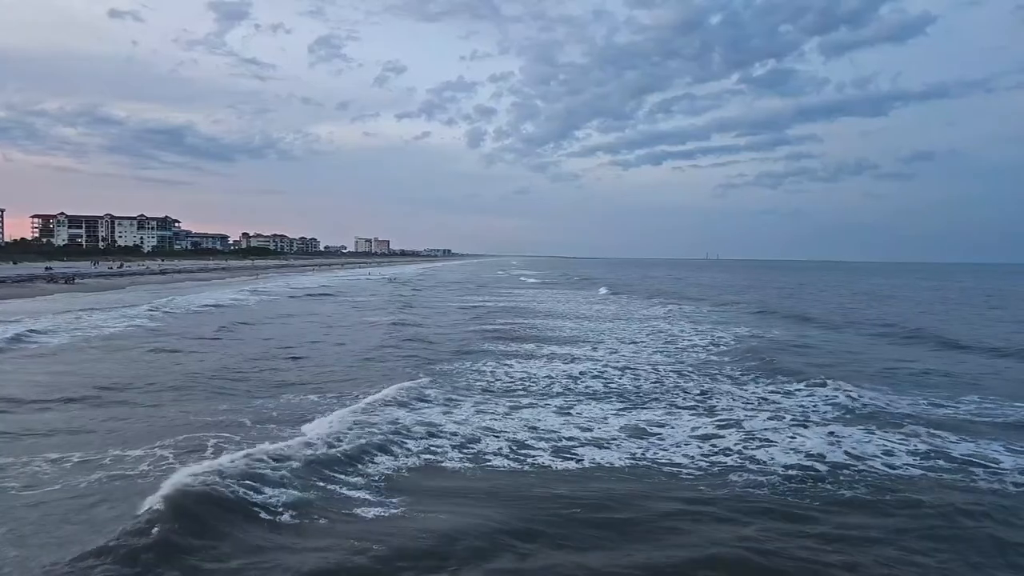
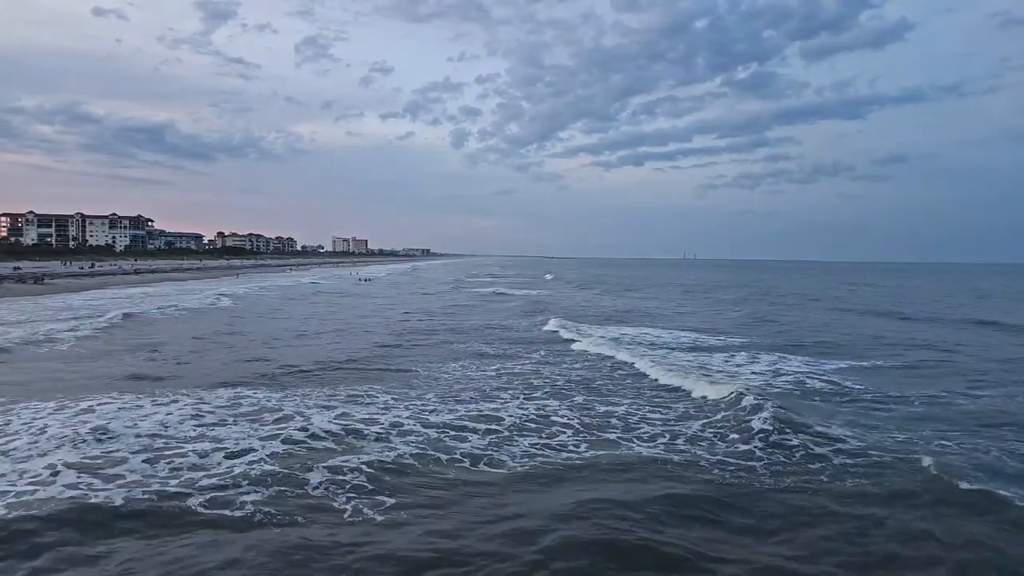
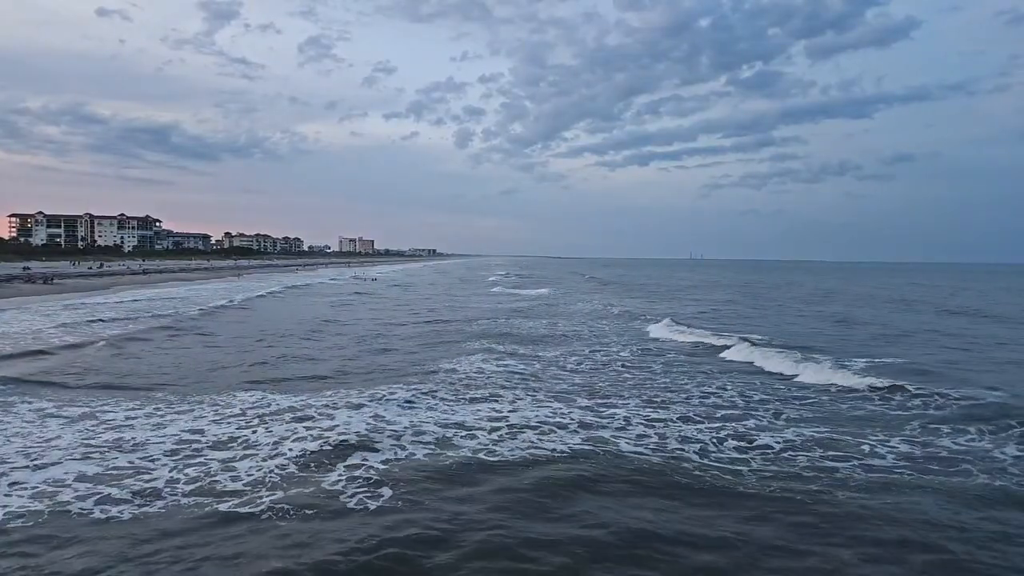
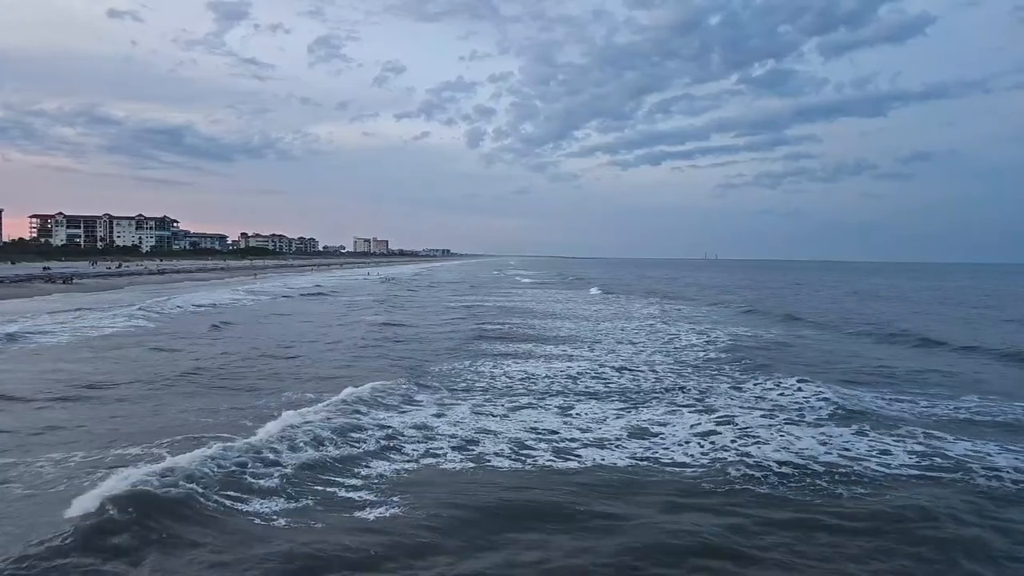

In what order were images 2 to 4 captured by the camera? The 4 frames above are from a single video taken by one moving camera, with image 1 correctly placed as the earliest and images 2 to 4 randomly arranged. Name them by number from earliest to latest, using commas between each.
4, 3, 2
